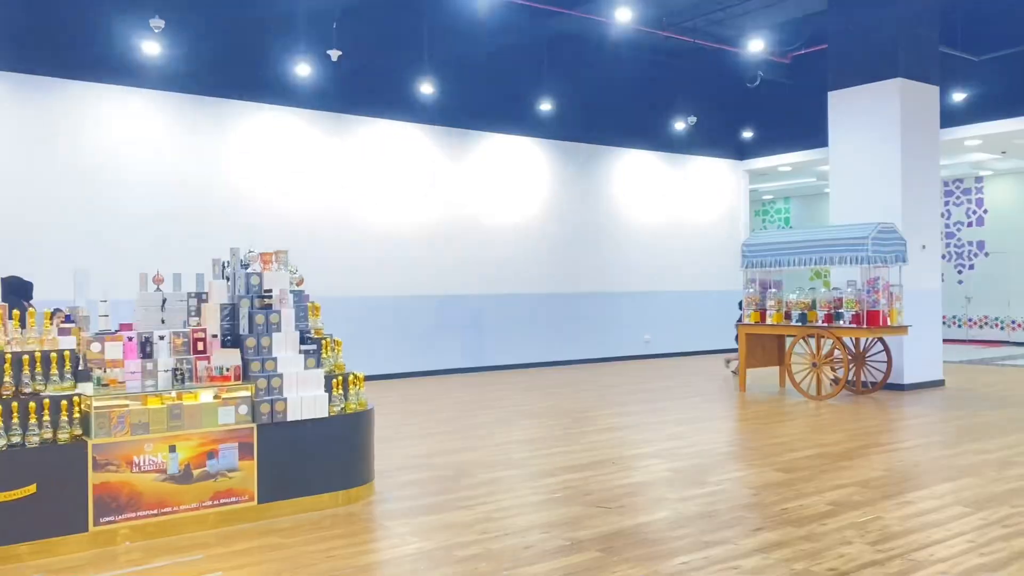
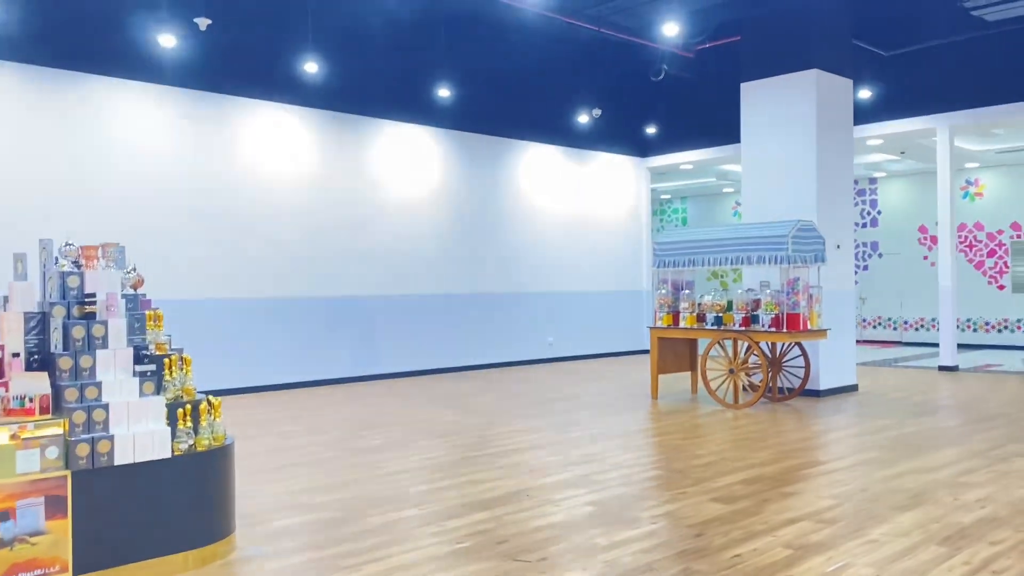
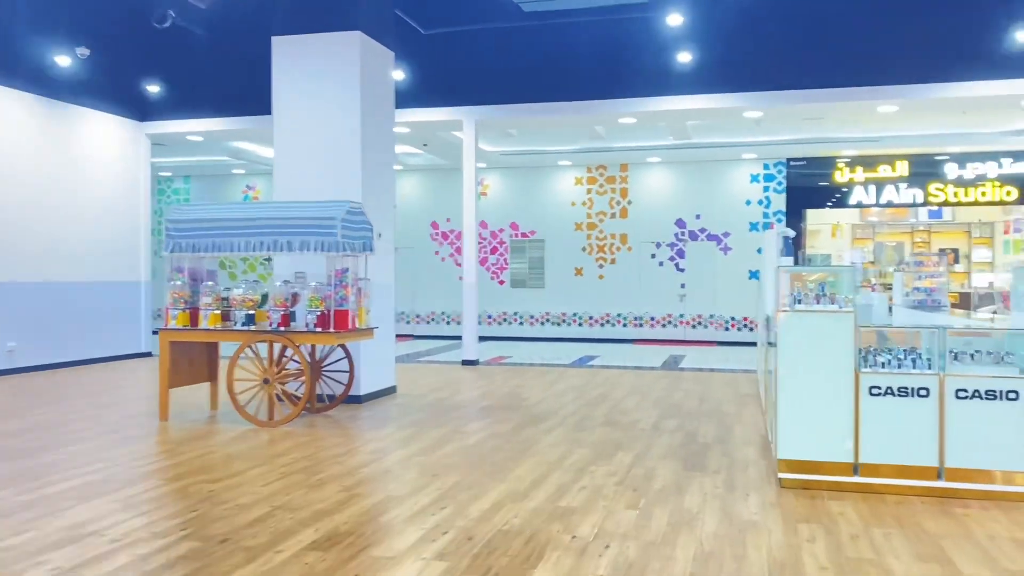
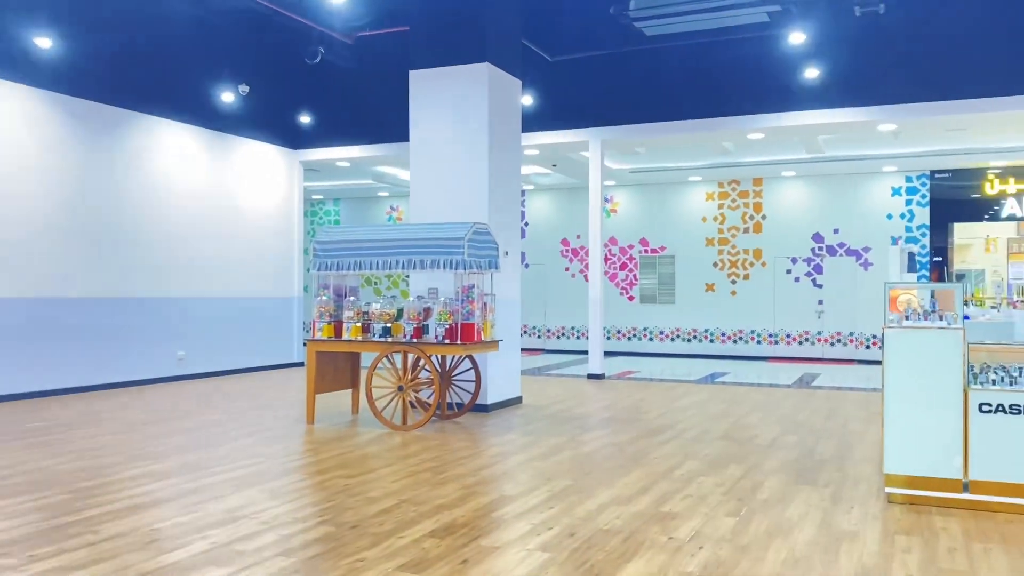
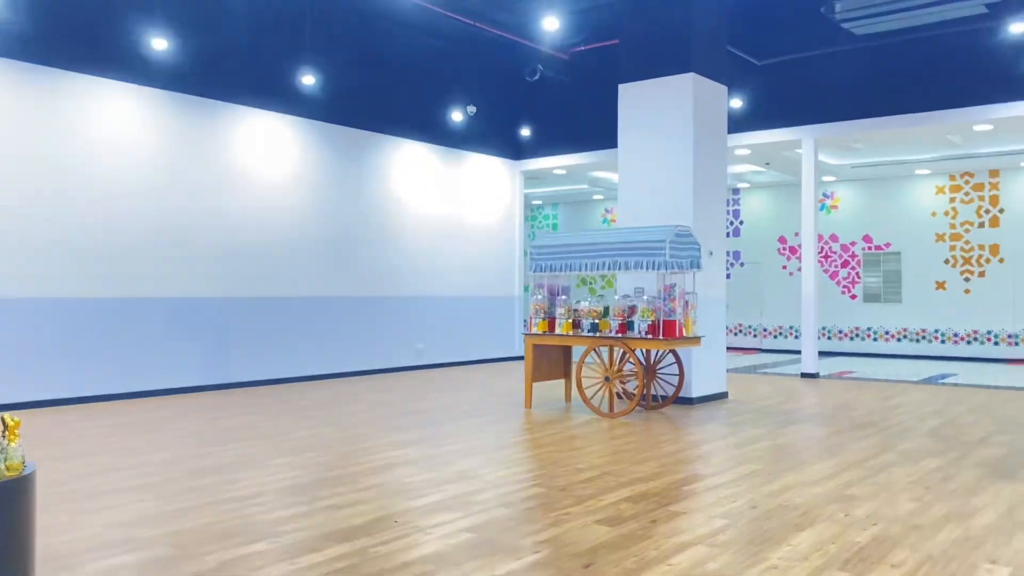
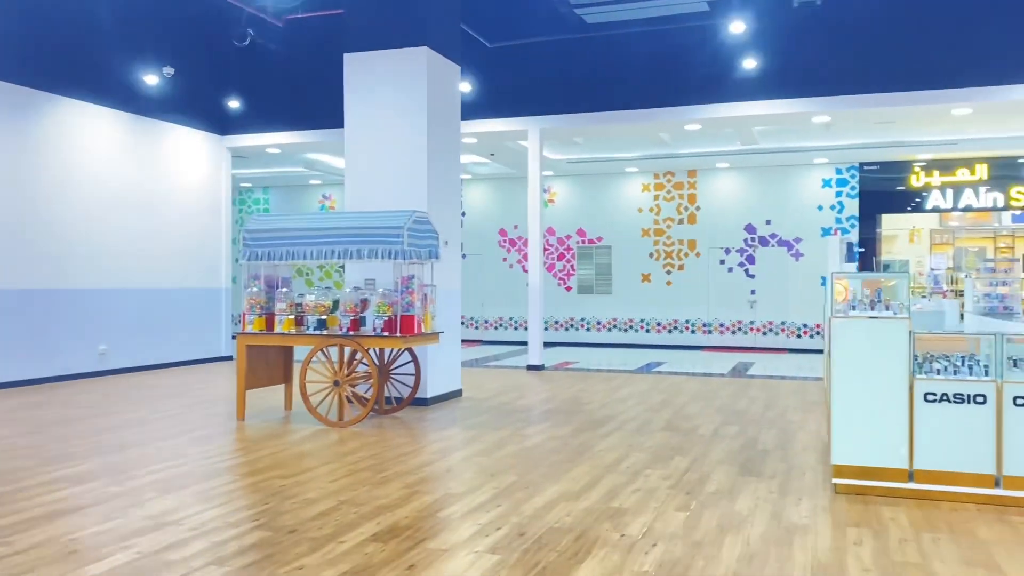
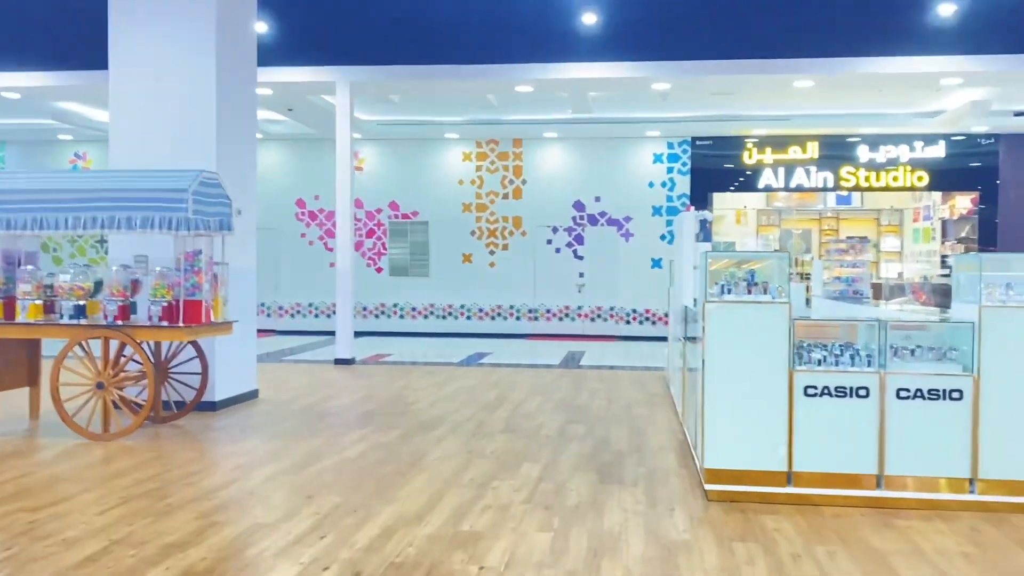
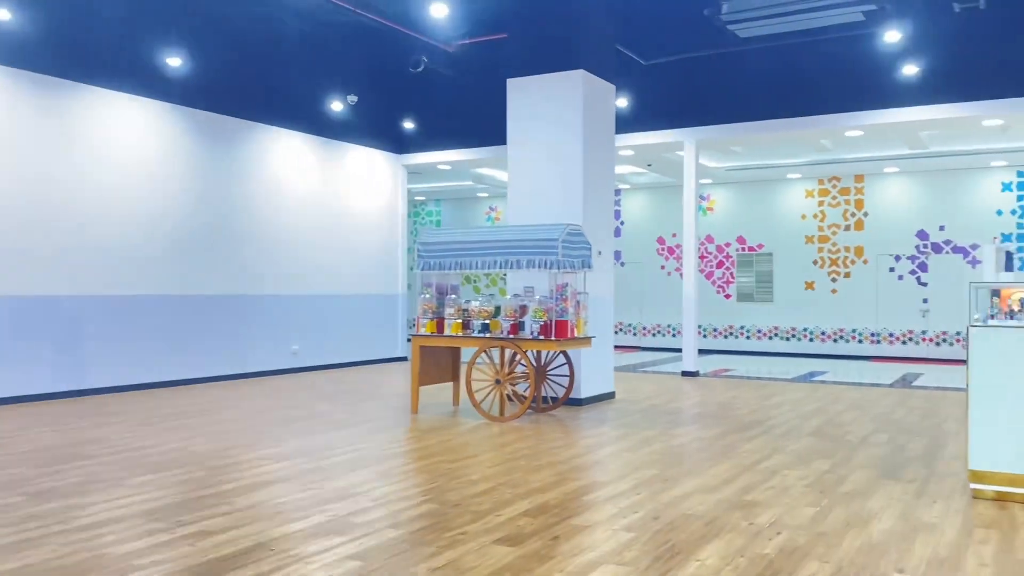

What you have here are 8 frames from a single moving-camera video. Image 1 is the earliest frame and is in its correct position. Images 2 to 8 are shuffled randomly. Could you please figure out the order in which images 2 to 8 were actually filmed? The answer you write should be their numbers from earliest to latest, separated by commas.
2, 5, 8, 4, 6, 3, 7
